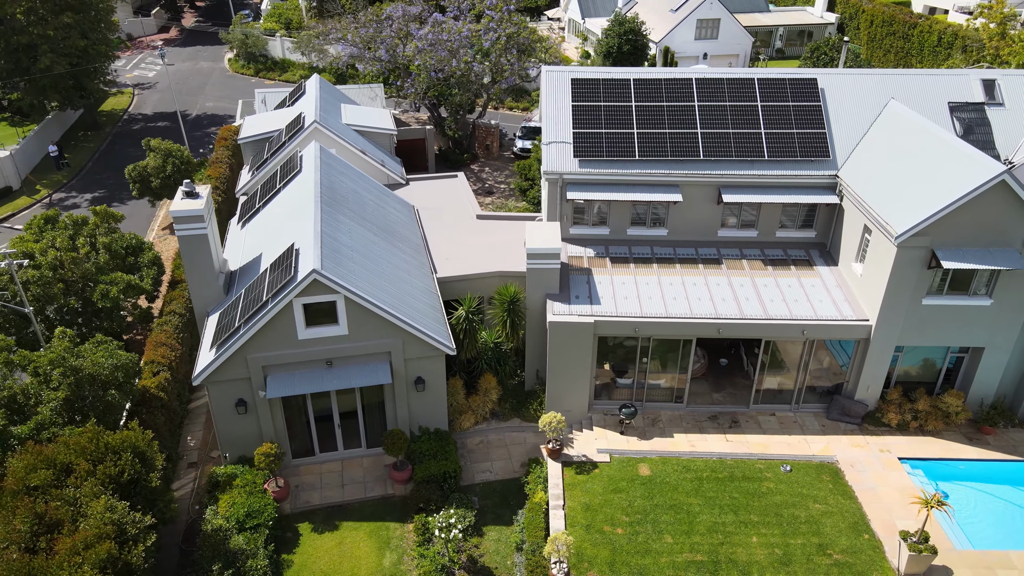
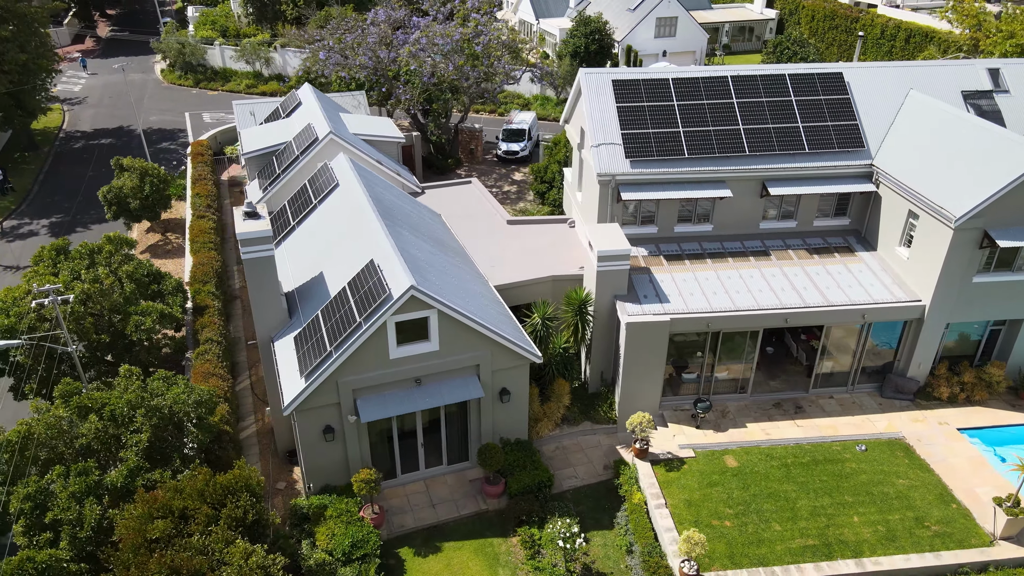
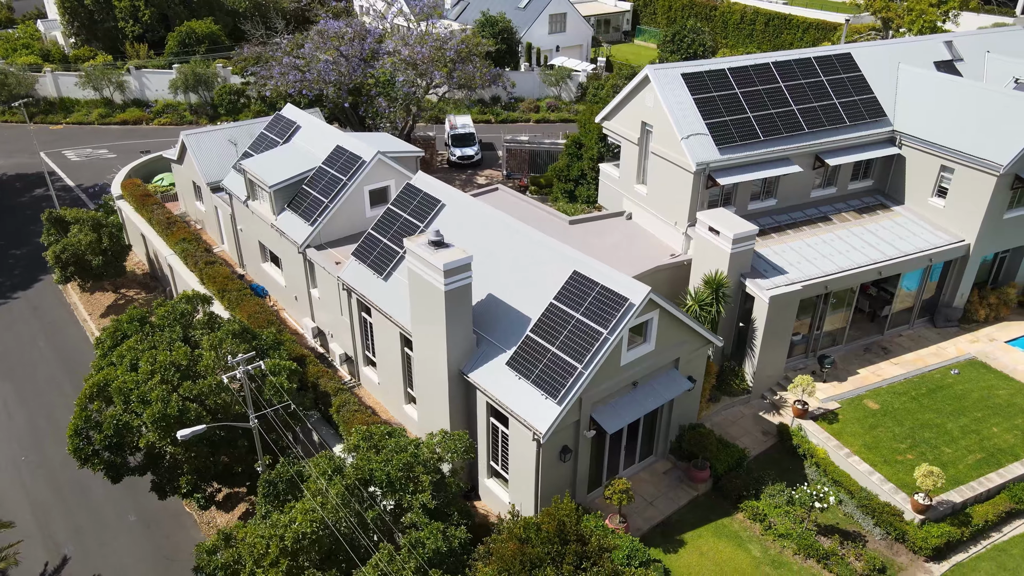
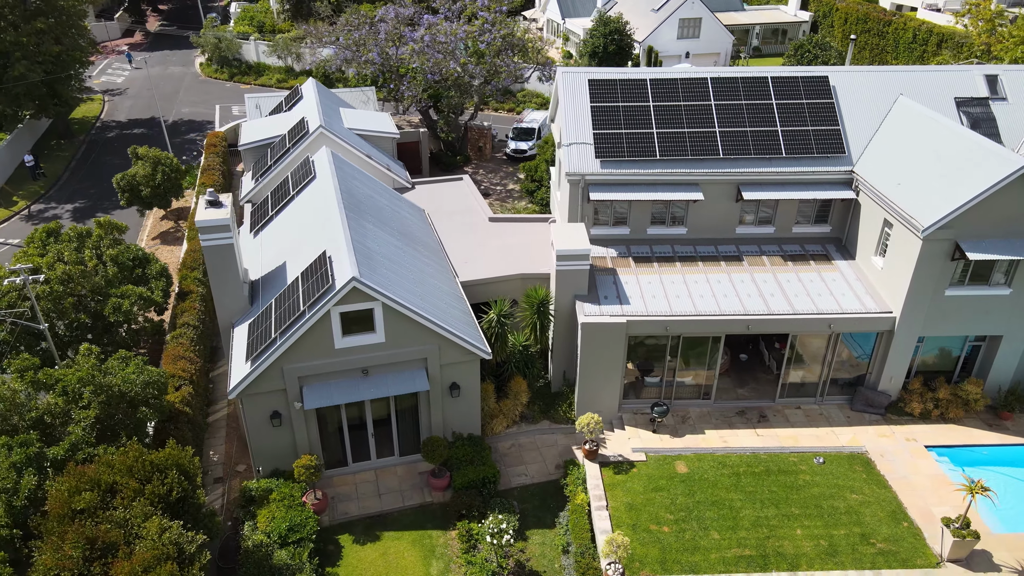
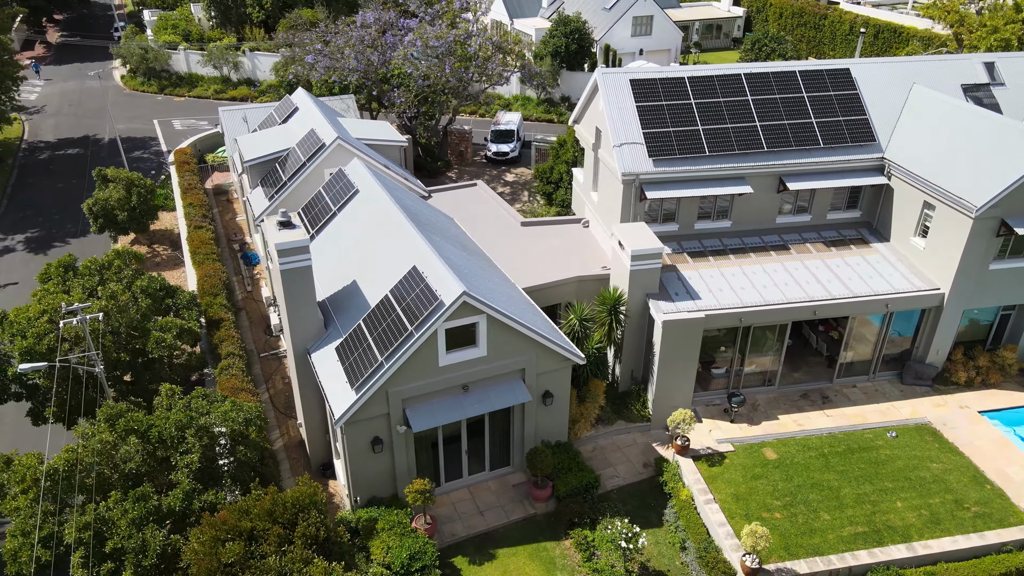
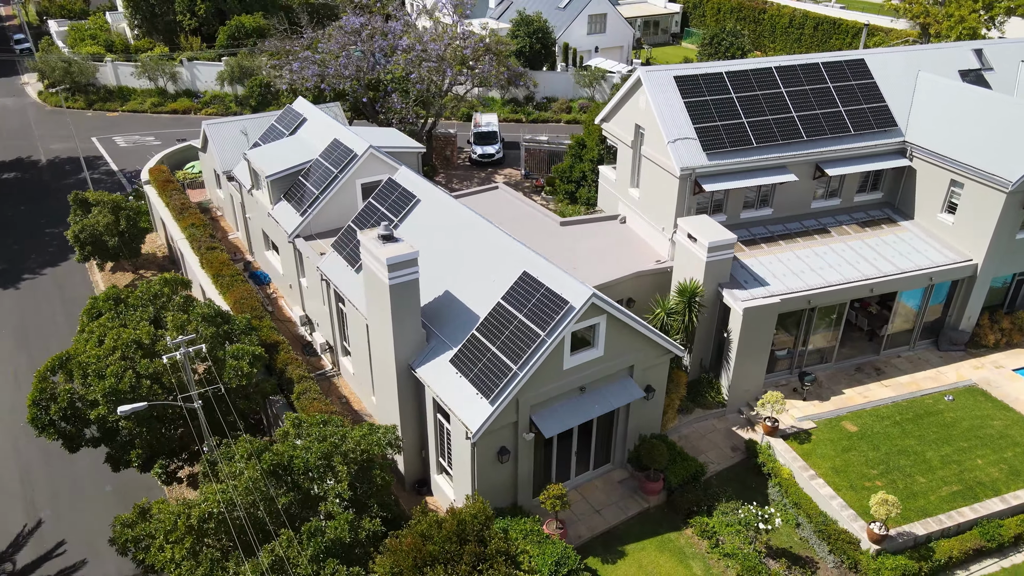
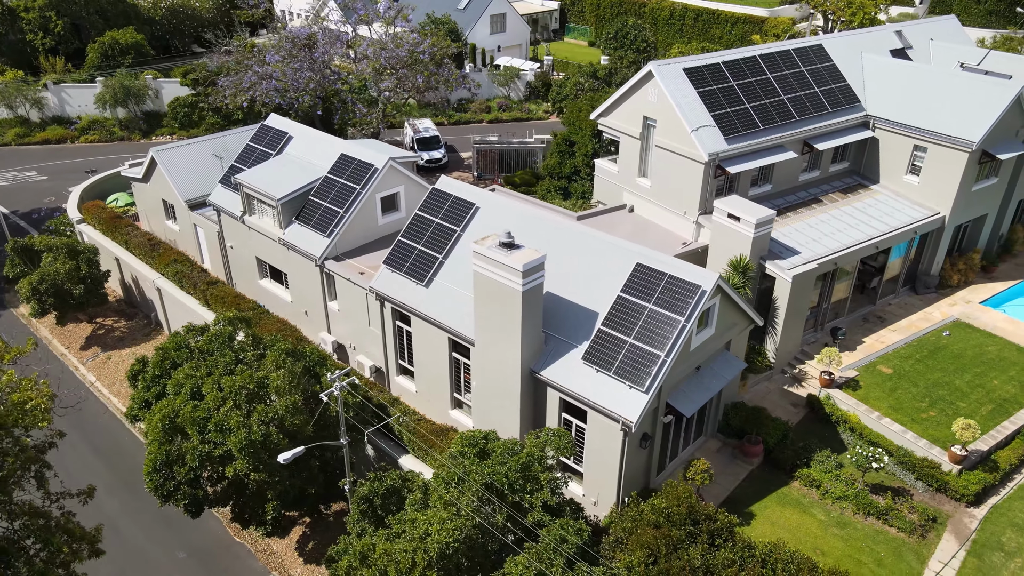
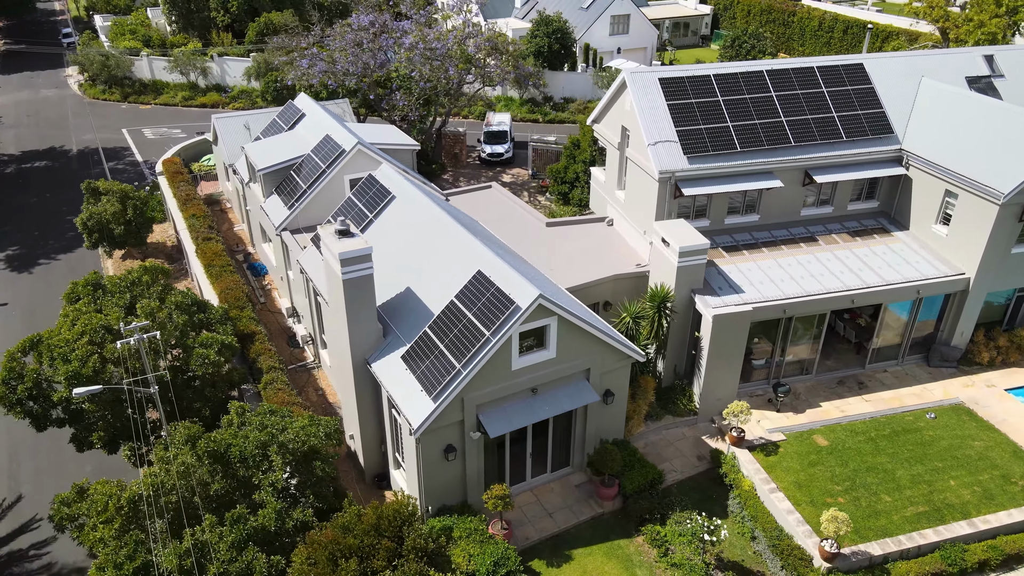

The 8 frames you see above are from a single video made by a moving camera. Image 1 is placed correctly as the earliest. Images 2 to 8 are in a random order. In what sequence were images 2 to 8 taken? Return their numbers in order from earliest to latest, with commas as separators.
4, 2, 5, 8, 6, 3, 7
